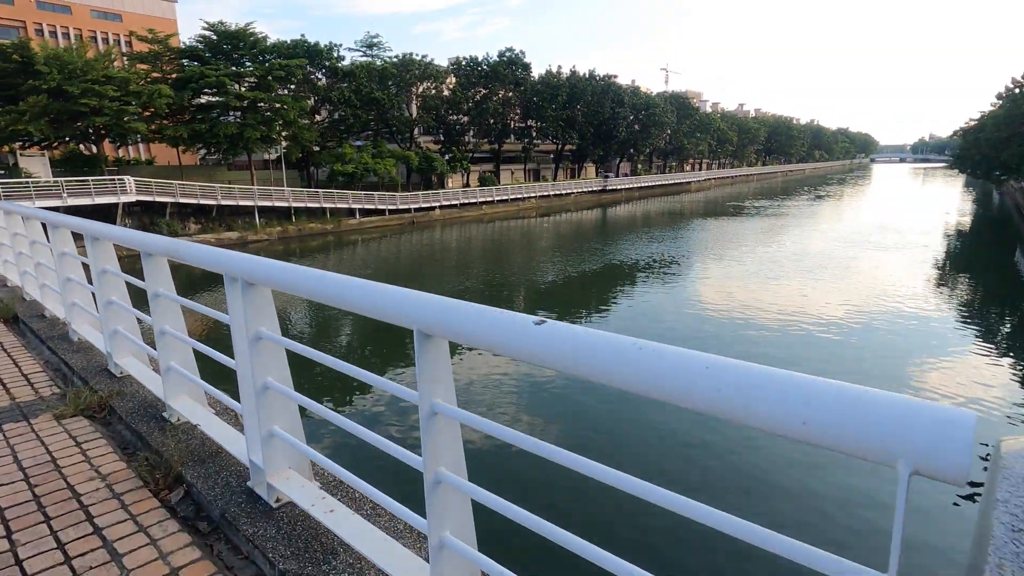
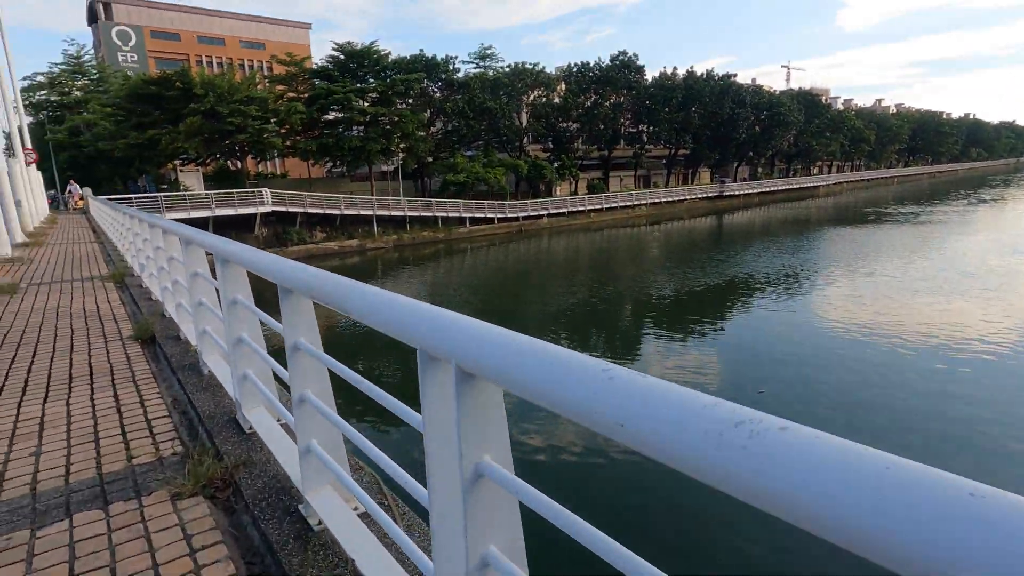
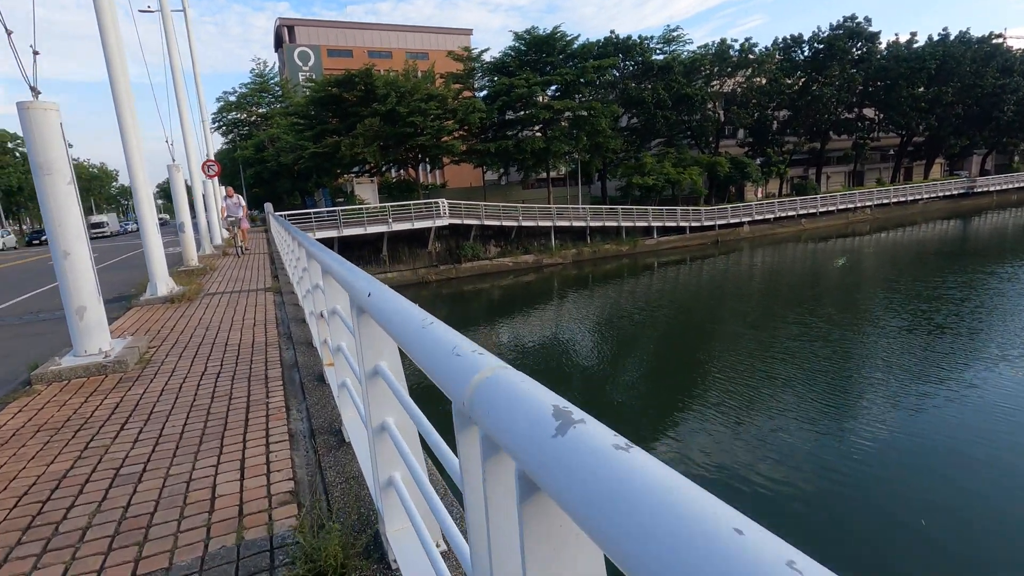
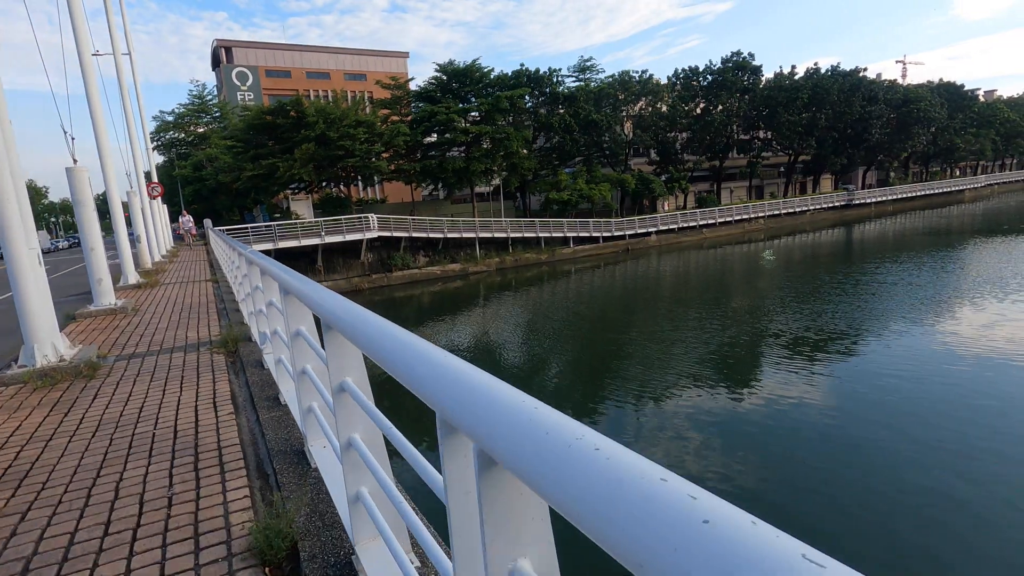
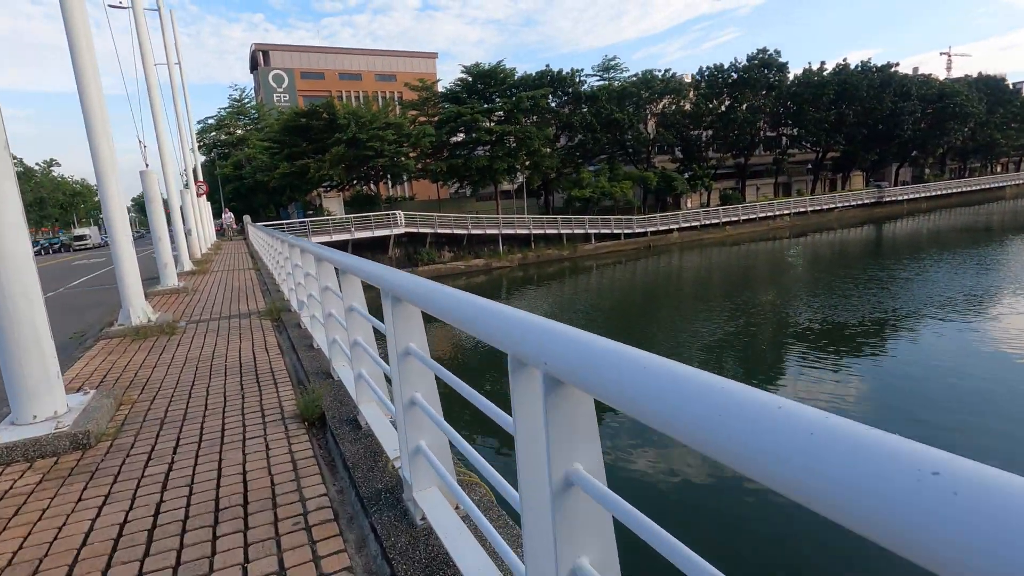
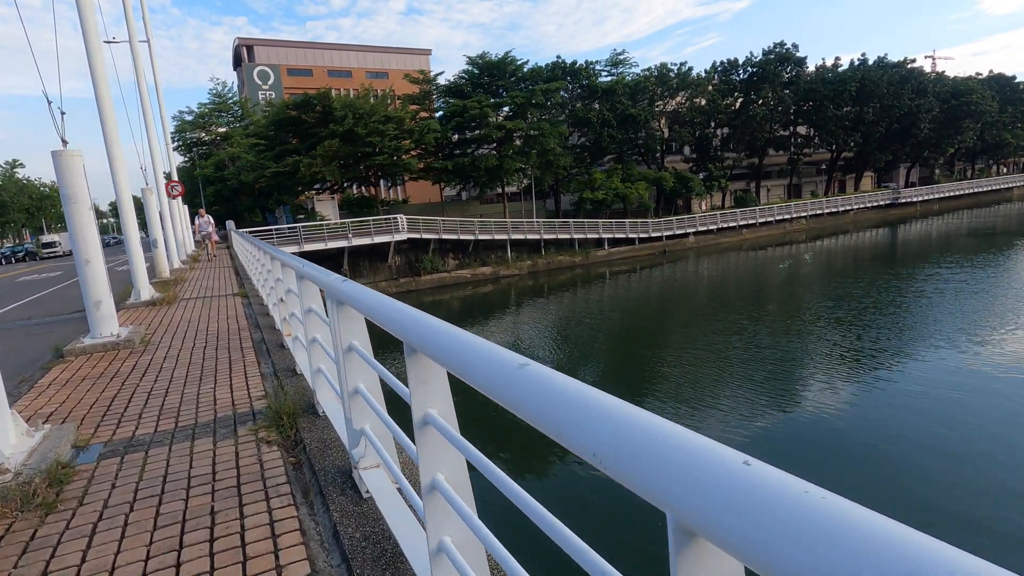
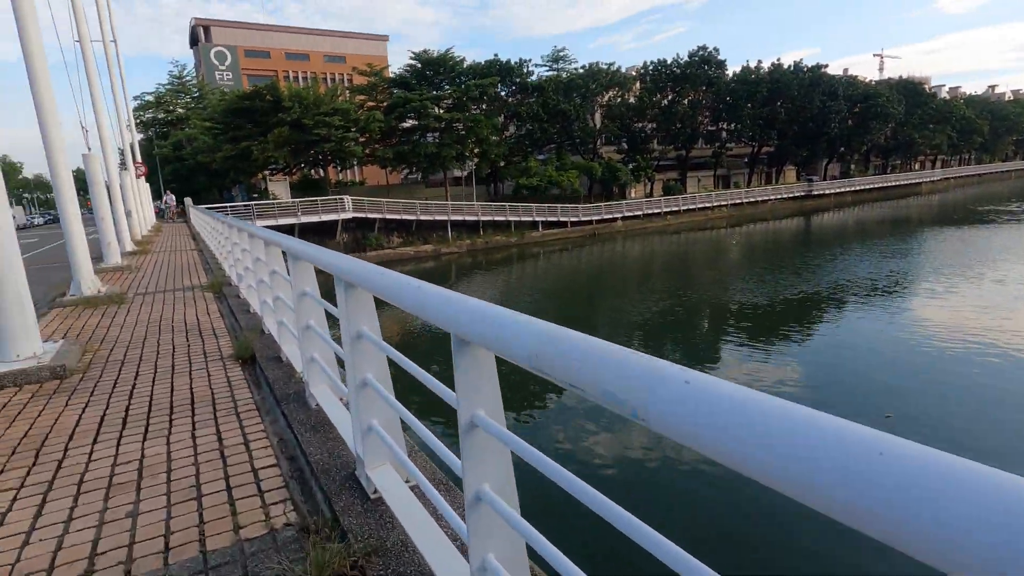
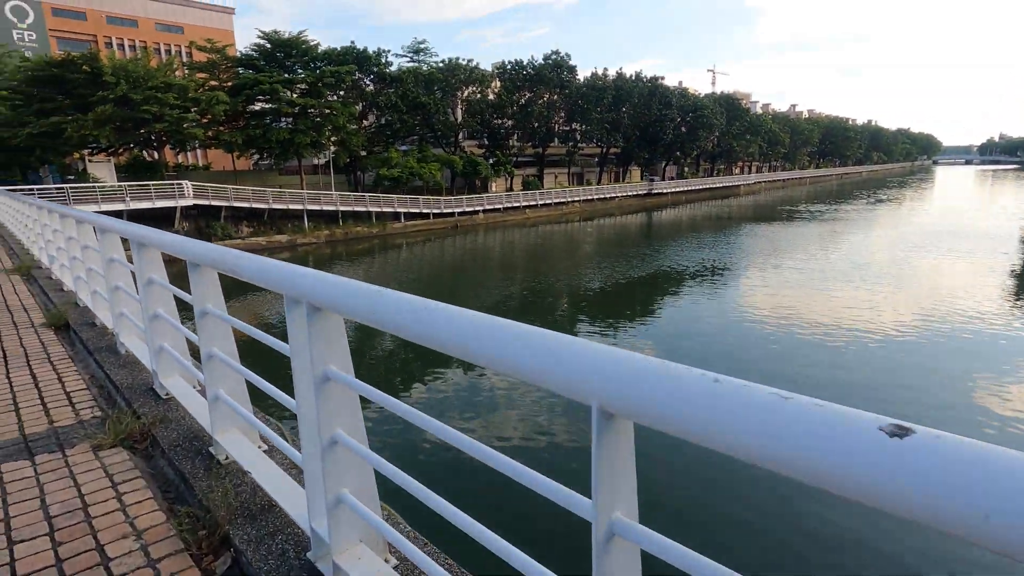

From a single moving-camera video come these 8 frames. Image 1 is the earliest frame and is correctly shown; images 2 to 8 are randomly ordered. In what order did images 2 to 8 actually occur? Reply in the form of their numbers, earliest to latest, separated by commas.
8, 2, 7, 5, 4, 6, 3
